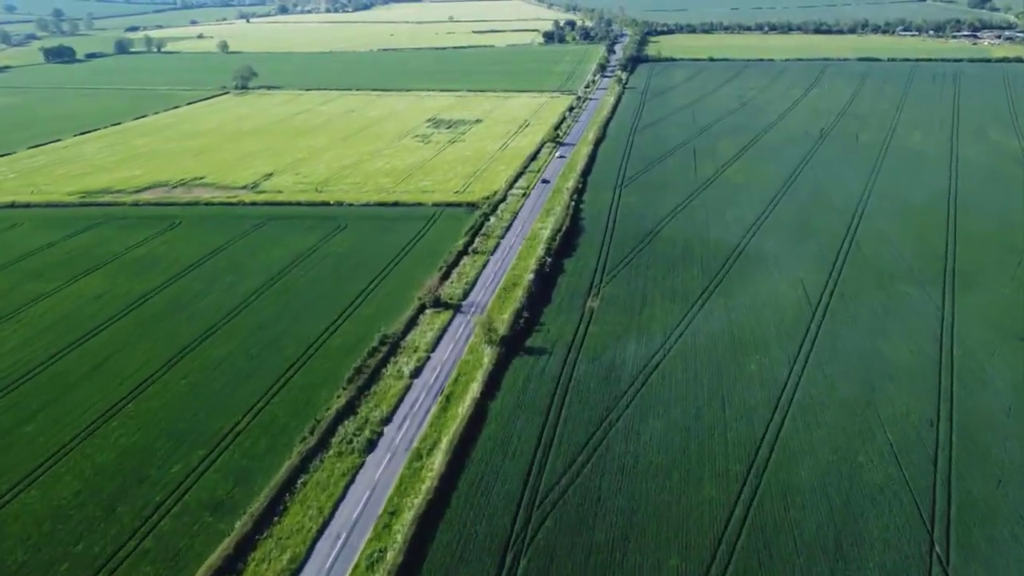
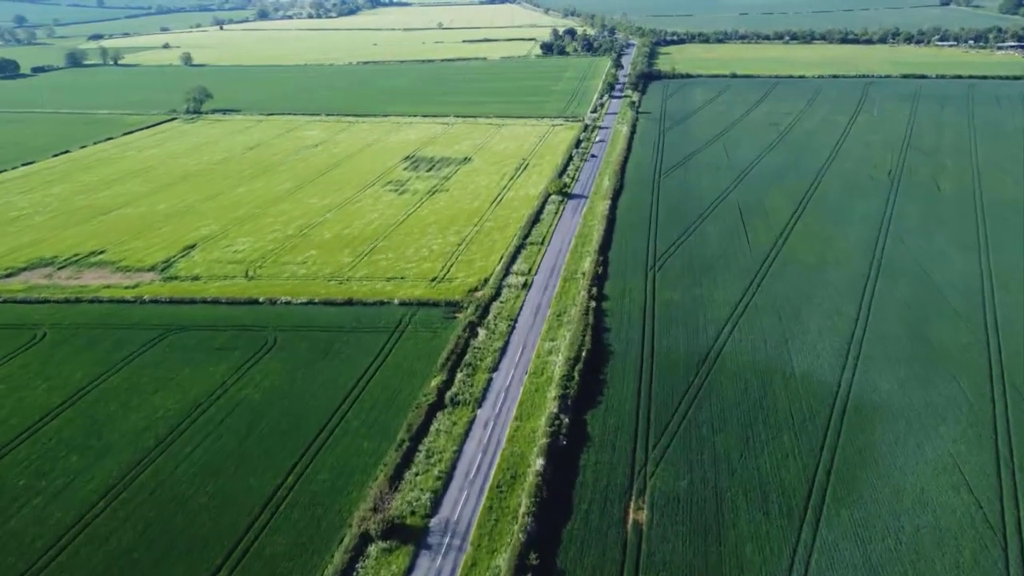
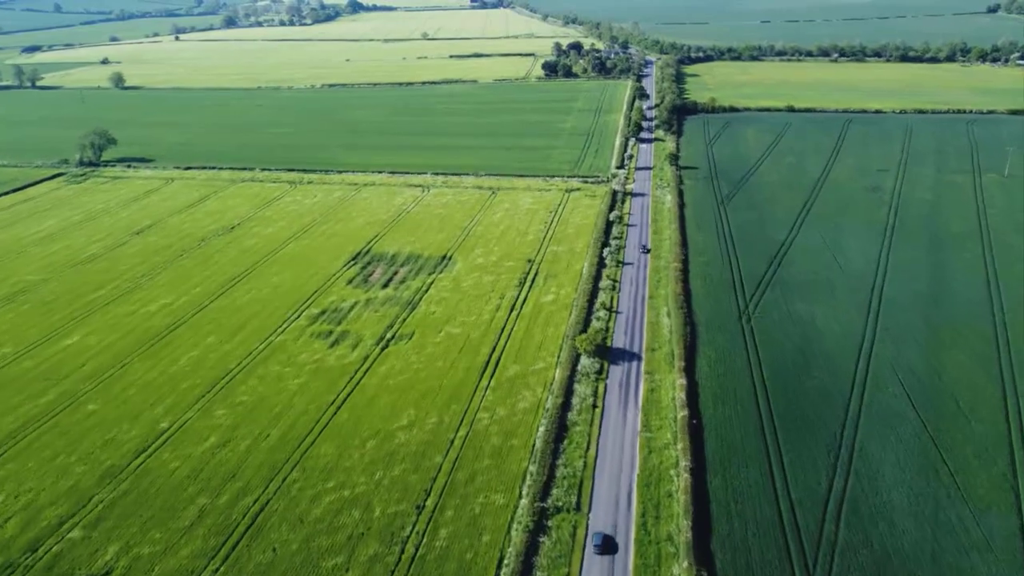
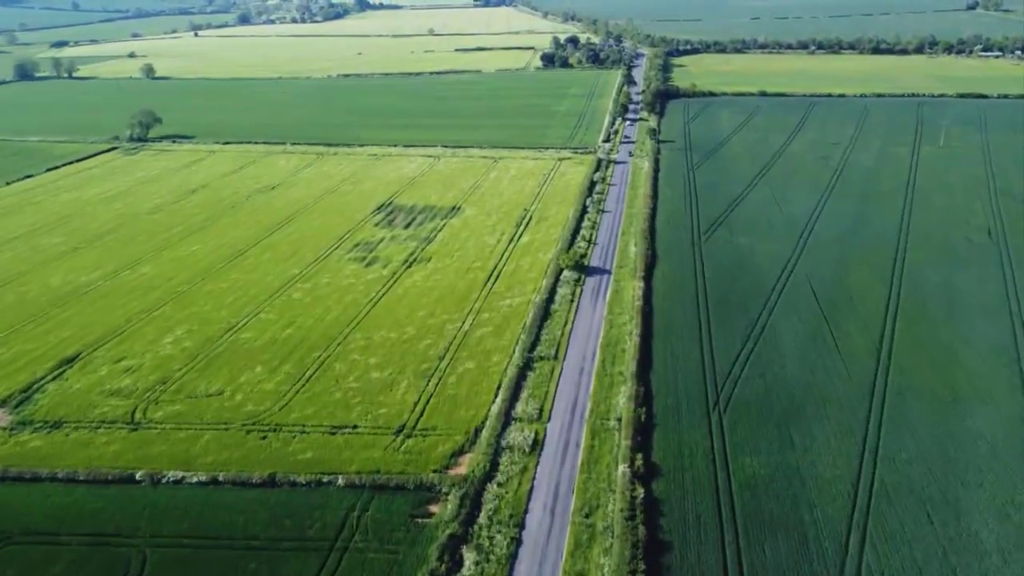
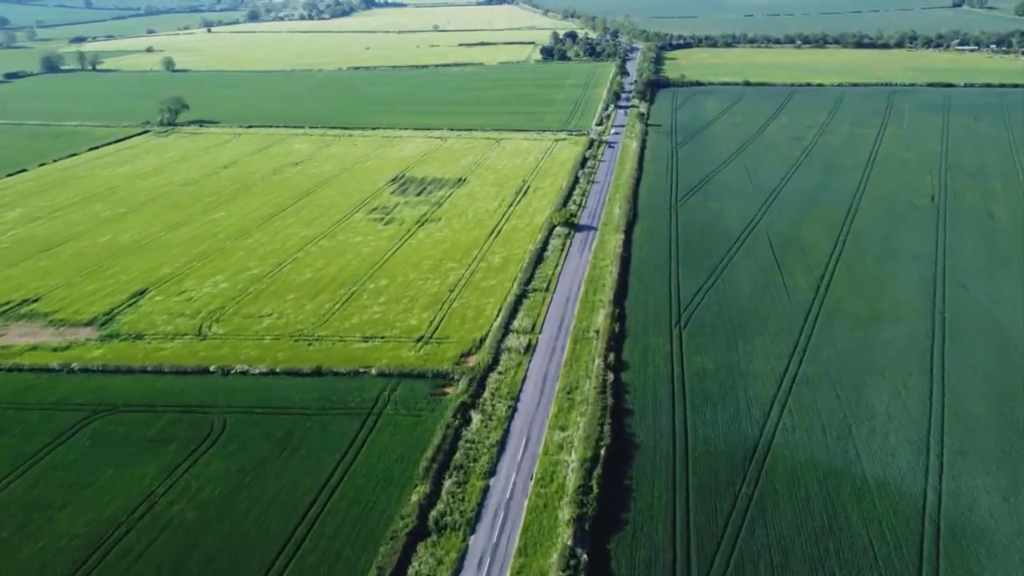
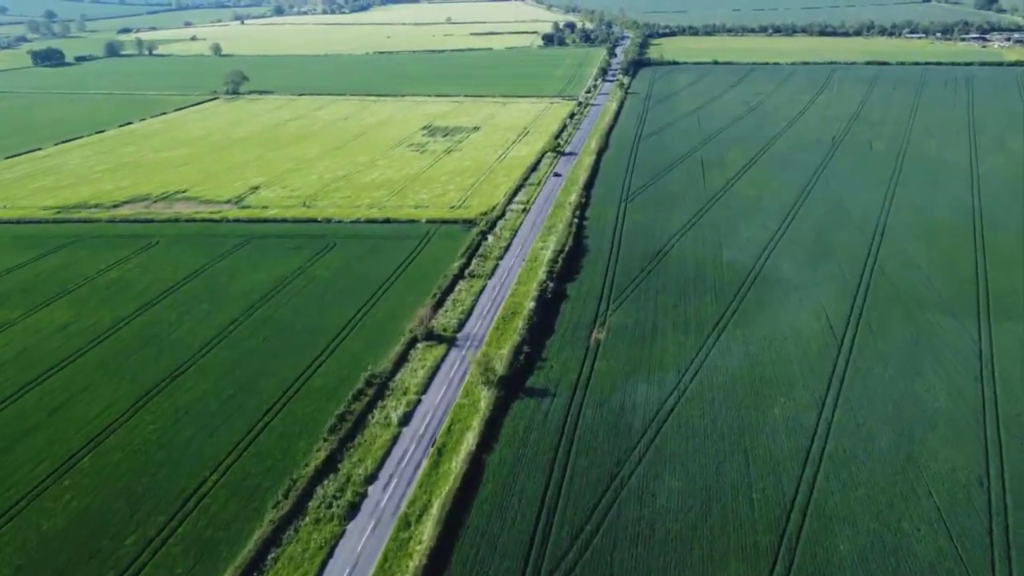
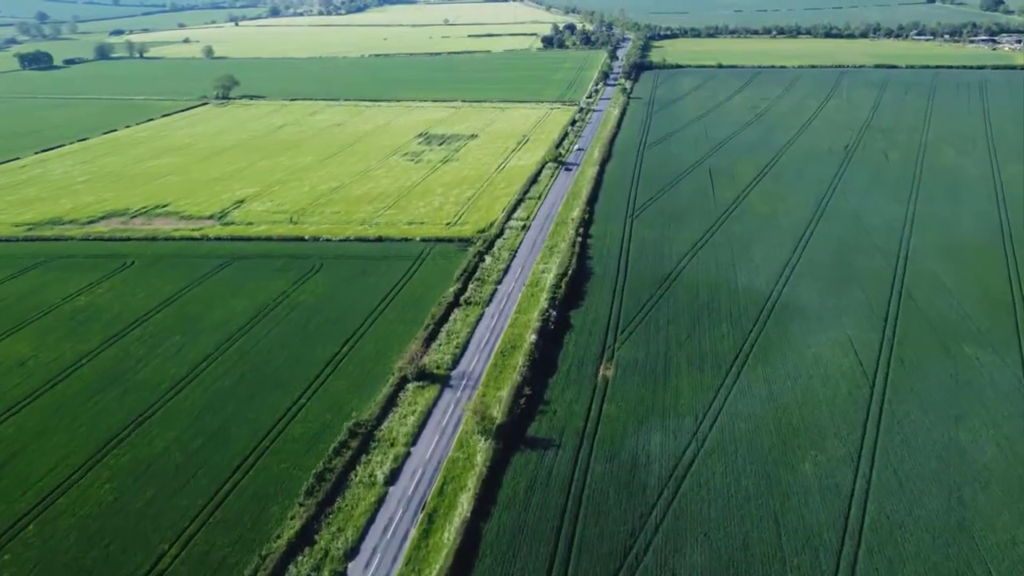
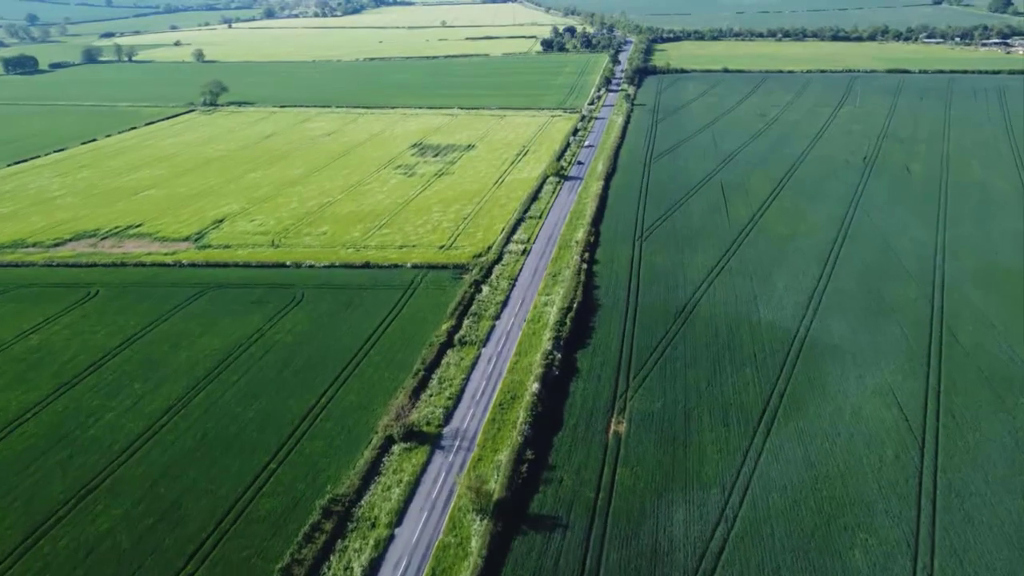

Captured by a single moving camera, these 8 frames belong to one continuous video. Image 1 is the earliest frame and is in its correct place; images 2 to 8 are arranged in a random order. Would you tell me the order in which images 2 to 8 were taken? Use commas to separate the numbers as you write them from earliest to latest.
6, 7, 8, 2, 5, 4, 3
